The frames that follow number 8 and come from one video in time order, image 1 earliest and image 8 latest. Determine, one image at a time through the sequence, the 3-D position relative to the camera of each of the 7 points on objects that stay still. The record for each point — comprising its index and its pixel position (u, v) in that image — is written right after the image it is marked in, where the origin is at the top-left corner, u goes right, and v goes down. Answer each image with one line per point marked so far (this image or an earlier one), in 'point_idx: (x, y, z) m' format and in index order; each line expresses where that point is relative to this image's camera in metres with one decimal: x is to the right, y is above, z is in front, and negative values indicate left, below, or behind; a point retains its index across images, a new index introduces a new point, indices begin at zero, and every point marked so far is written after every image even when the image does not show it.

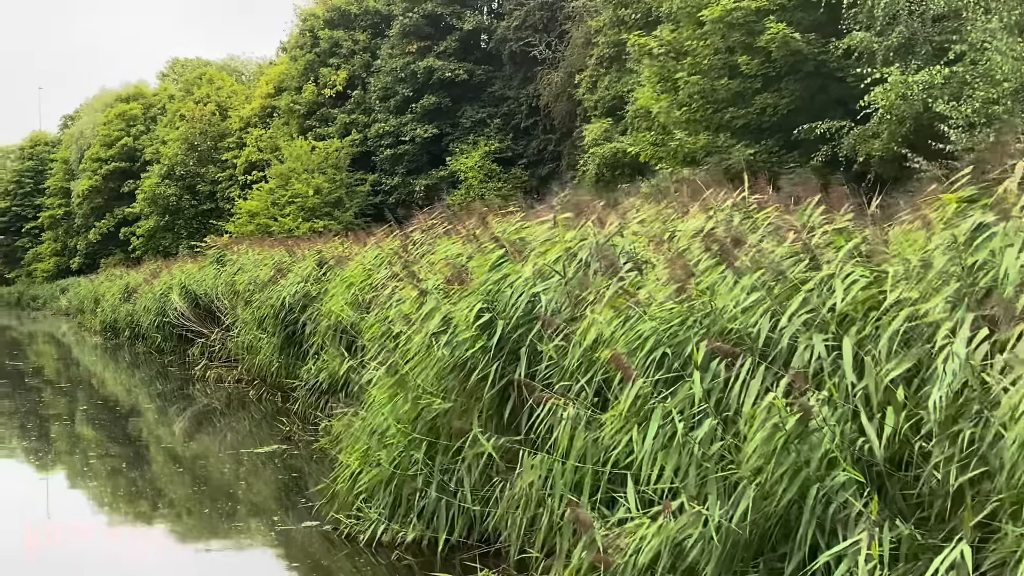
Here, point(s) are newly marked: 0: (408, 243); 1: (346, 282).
0: (-0.5, +0.2, +5.7) m
1: (-0.9, 0.0, +6.4) m
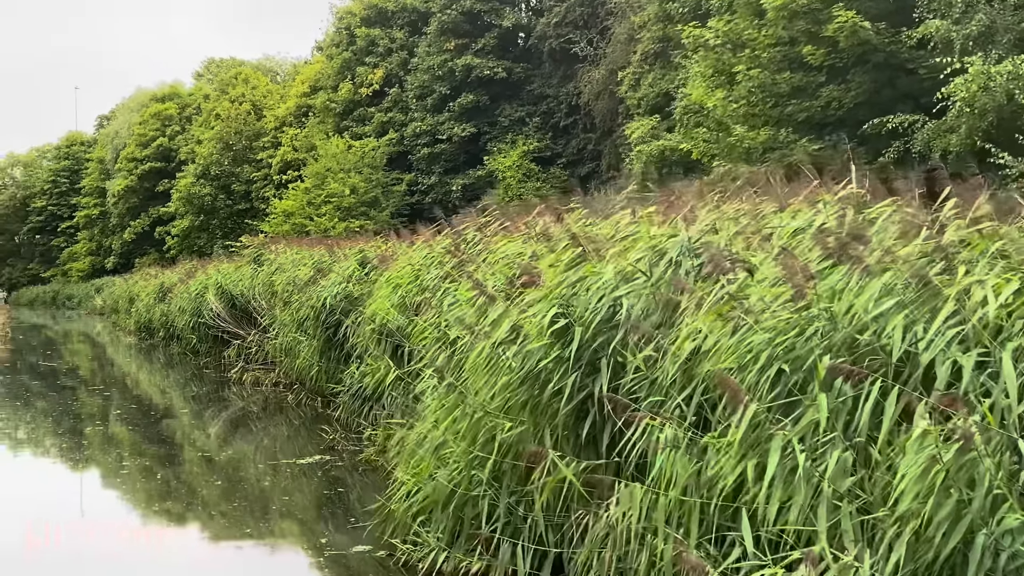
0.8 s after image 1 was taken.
0: (-0.3, +0.2, +5.3) m
1: (-0.6, 0.0, +6.0) m
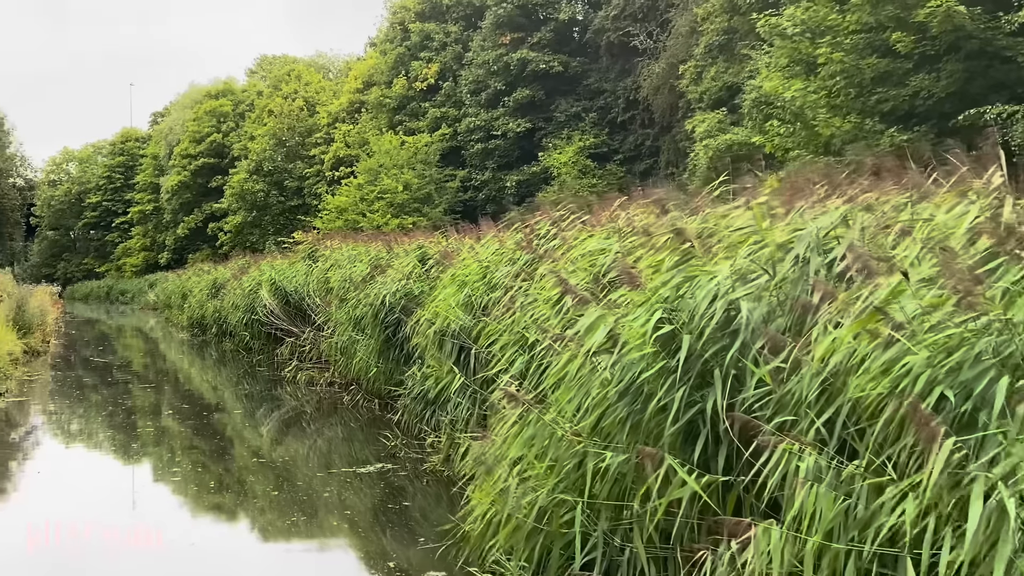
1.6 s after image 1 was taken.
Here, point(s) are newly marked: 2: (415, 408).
0: (+0.1, +0.2, +5.0) m
1: (-0.3, 0.0, +5.7) m
2: (-0.5, -0.6, +6.0) m
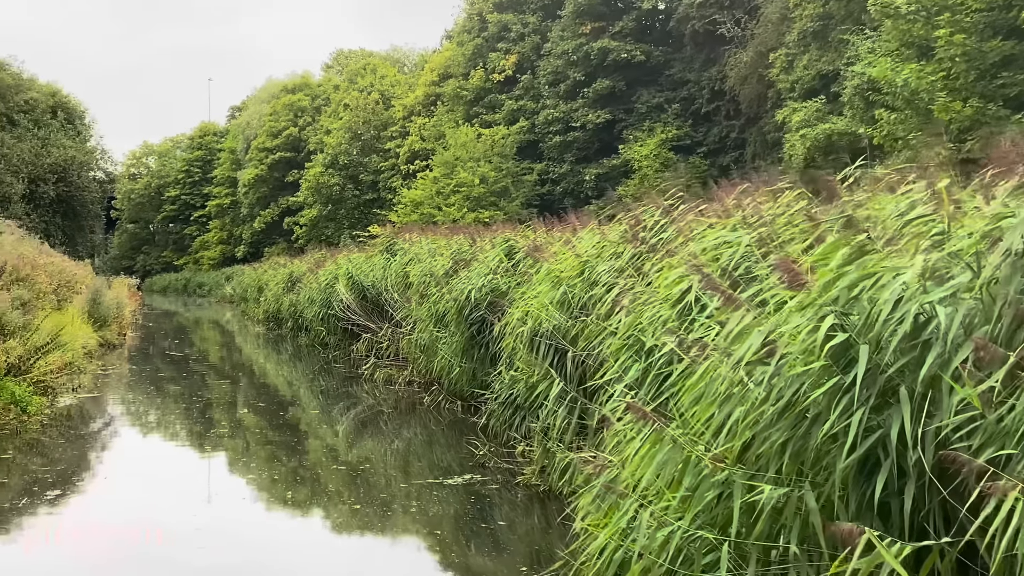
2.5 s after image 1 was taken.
0: (+0.5, +0.2, +4.5) m
1: (+0.2, 0.0, +5.2) m
2: (0.0, -0.6, +5.6) m
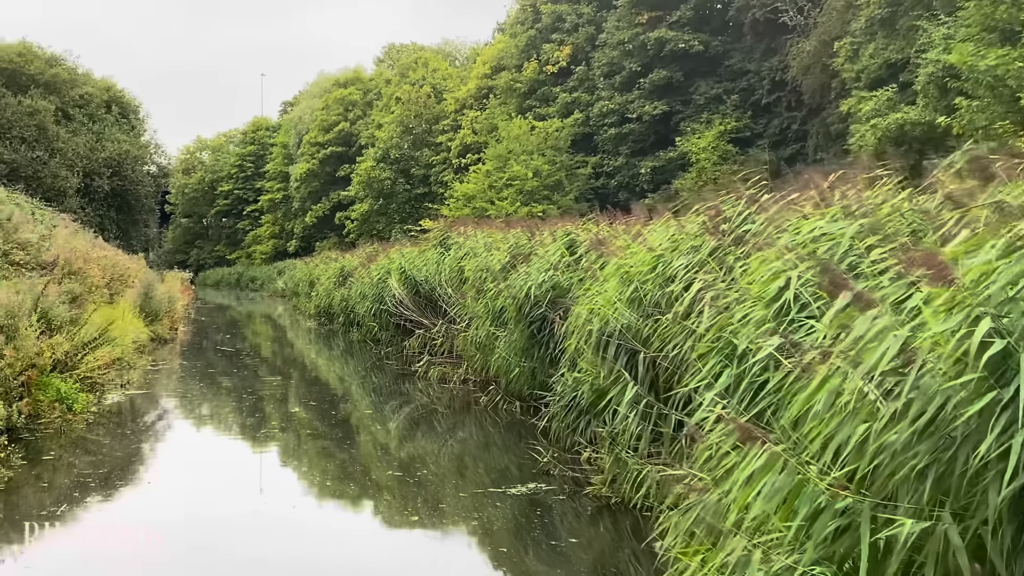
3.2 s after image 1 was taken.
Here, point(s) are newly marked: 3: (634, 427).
0: (+0.7, +0.3, +4.1) m
1: (+0.5, +0.1, +4.9) m
2: (+0.3, -0.6, +5.2) m
3: (+0.4, -0.5, +4.1) m
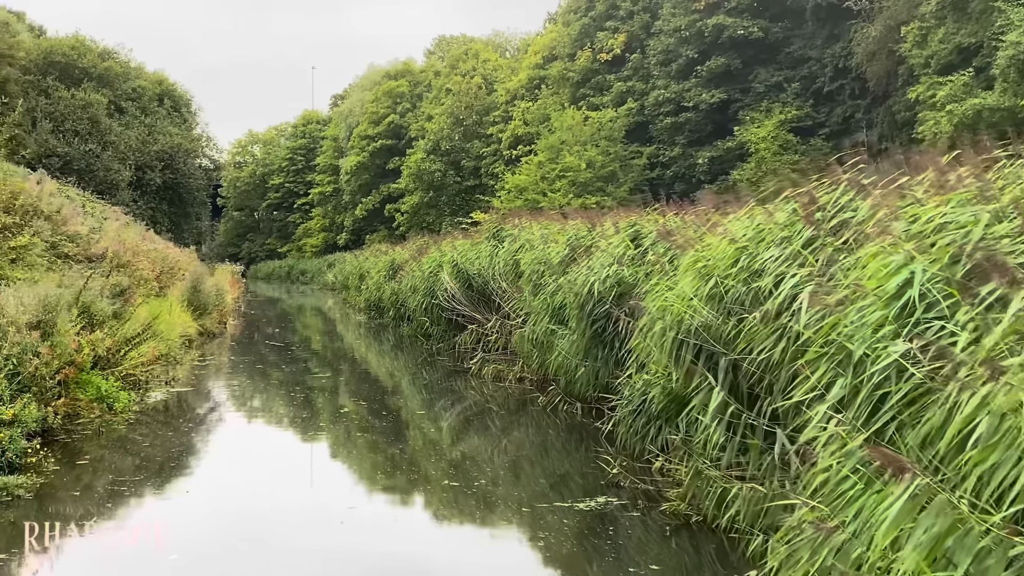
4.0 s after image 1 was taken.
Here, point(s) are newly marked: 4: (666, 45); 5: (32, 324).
0: (+1.0, +0.3, +3.7) m
1: (+0.7, +0.1, +4.5) m
2: (+0.5, -0.6, +4.8) m
3: (+0.7, -0.5, +3.7) m
4: (+2.7, +4.2, +19.8) m
5: (-2.3, -0.2, +5.5) m
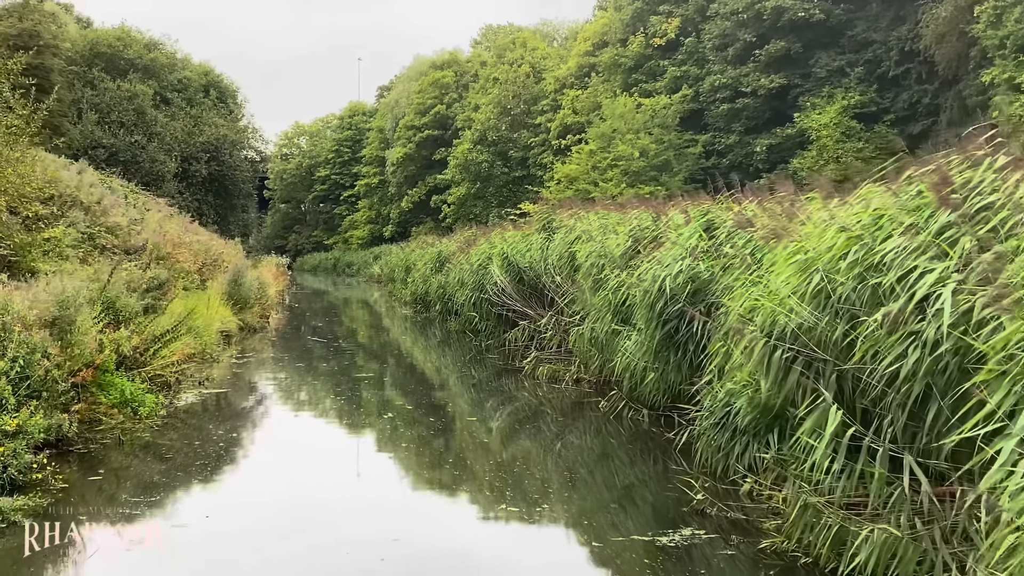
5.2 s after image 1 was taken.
0: (+1.2, +0.3, +3.1) m
1: (+1.0, +0.1, +3.9) m
2: (+0.8, -0.6, +4.3) m
3: (+0.9, -0.5, +3.1) m
4: (+3.5, +4.3, +19.0) m
5: (-2.1, -0.1, +5.0) m
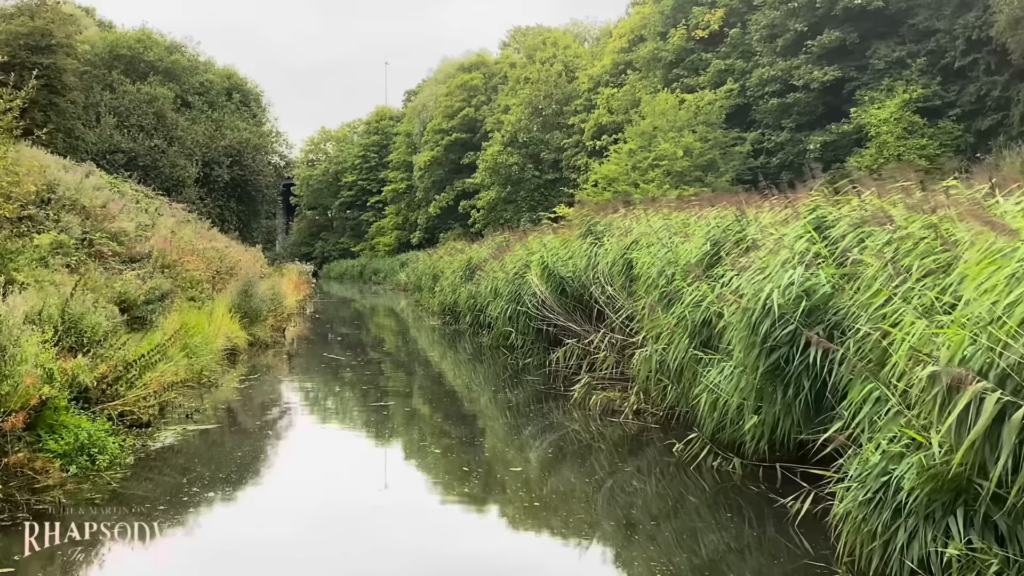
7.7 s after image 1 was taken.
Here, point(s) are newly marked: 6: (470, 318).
0: (+1.3, +0.2, +1.9) m
1: (+1.1, 0.0, +2.7) m
2: (+1.0, -0.6, +3.0) m
3: (+1.0, -0.5, +1.9) m
4: (+4.0, +4.2, +17.8) m
5: (-1.9, -0.2, +3.9) m
6: (-0.5, -0.3, +12.7) m
